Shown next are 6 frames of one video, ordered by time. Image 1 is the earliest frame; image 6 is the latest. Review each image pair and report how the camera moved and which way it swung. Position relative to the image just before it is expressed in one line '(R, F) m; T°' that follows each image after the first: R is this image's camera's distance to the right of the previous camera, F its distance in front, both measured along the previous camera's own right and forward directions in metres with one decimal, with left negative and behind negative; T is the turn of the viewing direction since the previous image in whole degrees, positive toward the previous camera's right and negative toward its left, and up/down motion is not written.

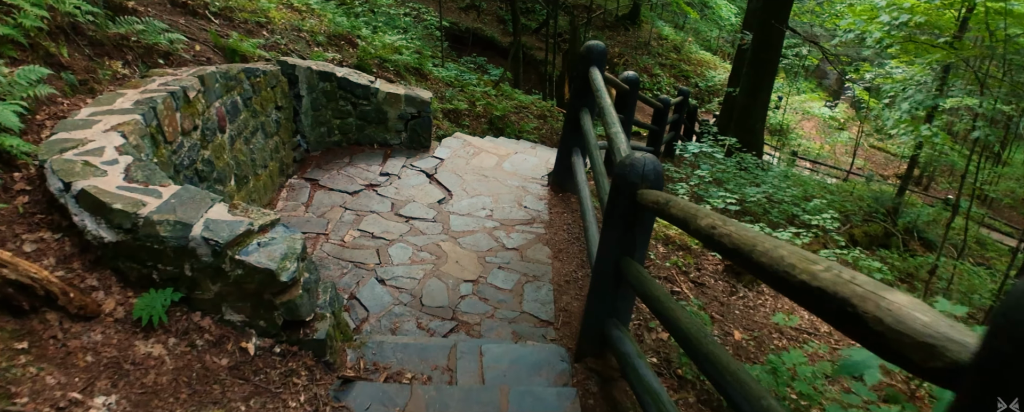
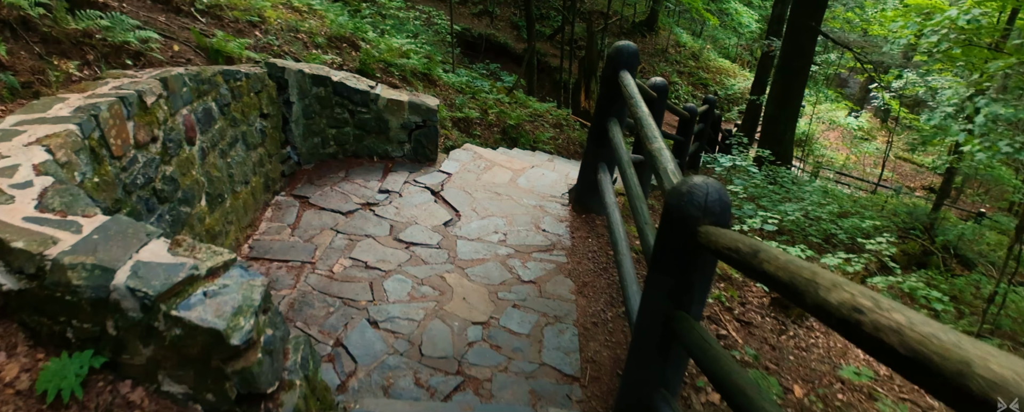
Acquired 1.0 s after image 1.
(0.0, +0.5) m; -1°
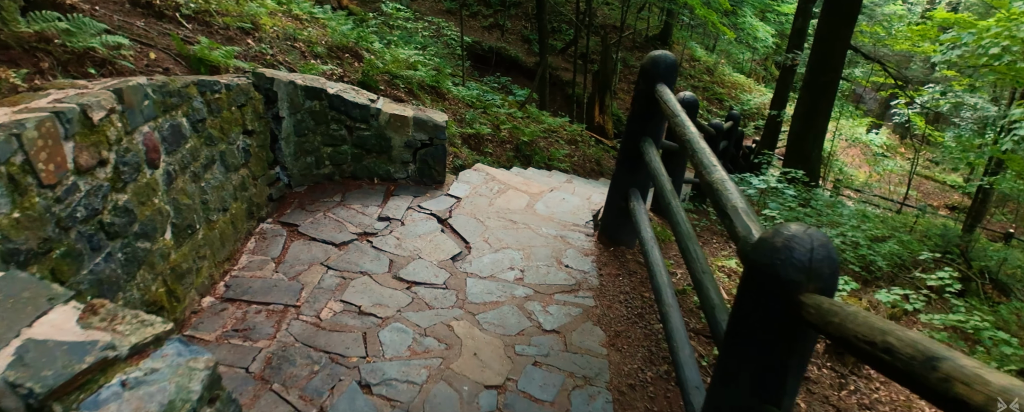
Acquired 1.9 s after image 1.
(-0.1, +0.5) m; -1°
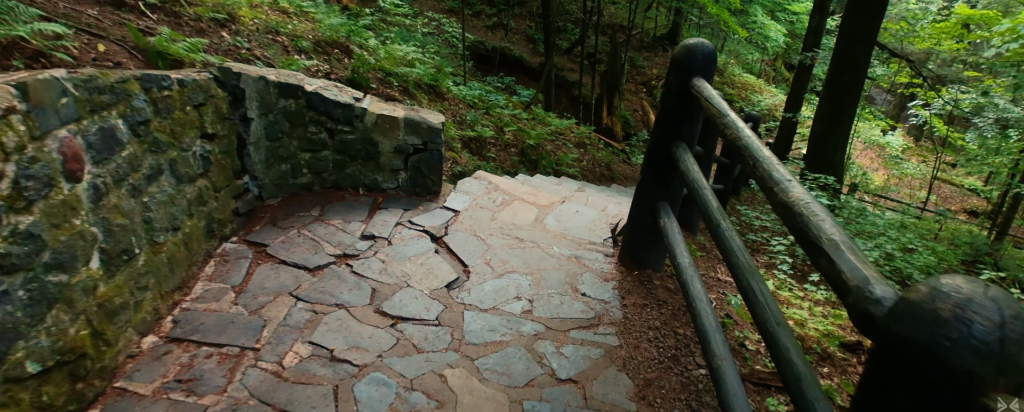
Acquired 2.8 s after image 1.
(0.0, +0.5) m; 0°
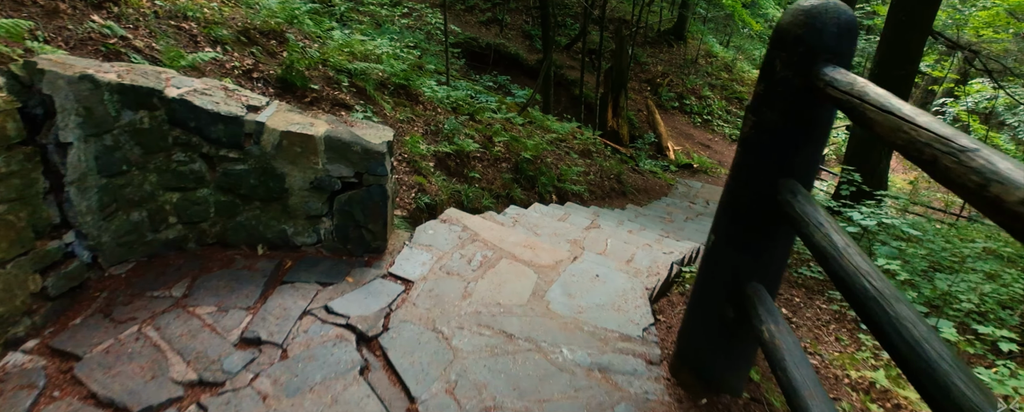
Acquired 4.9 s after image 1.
(+0.1, +1.2) m; 0°
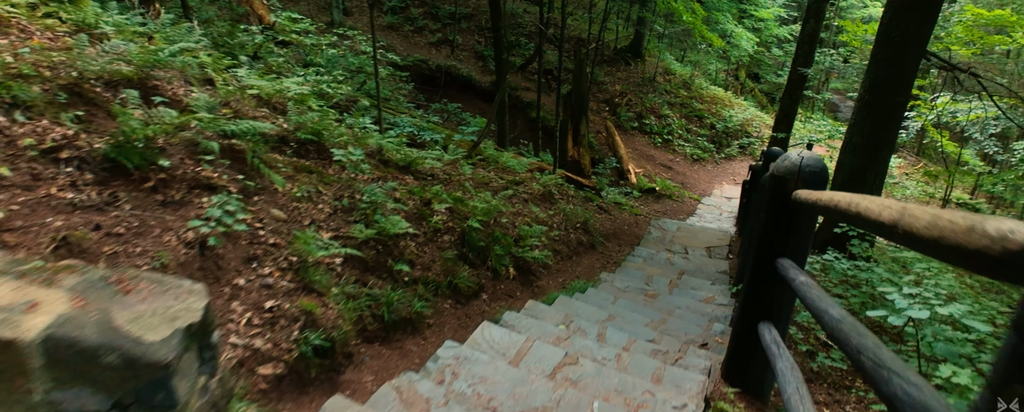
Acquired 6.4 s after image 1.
(+0.1, +0.9) m; +4°
